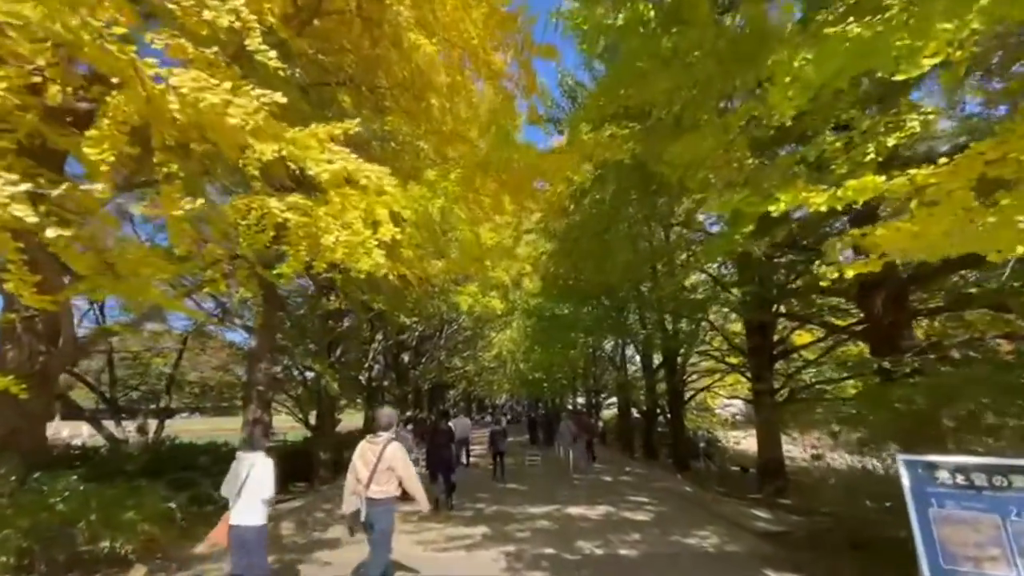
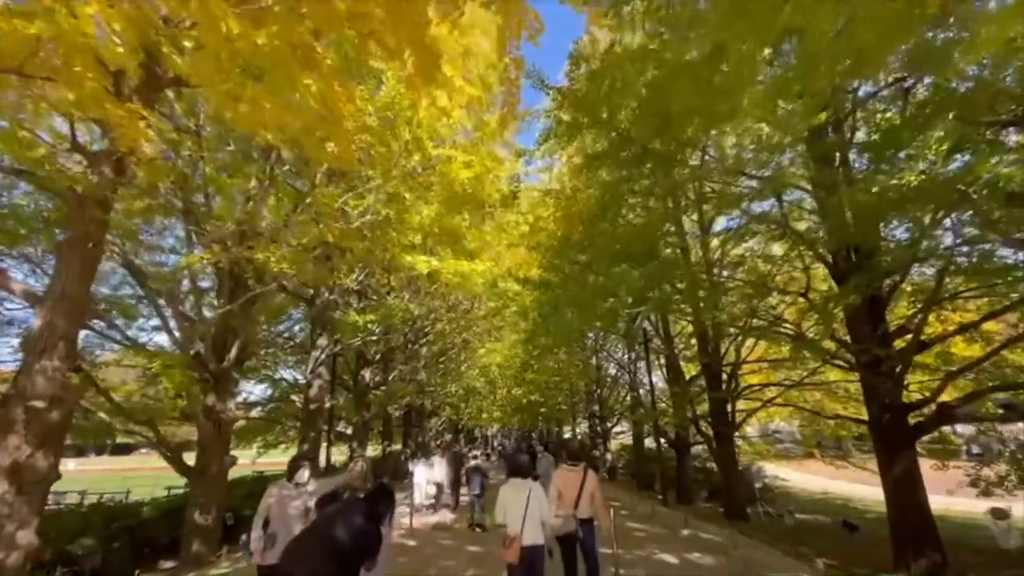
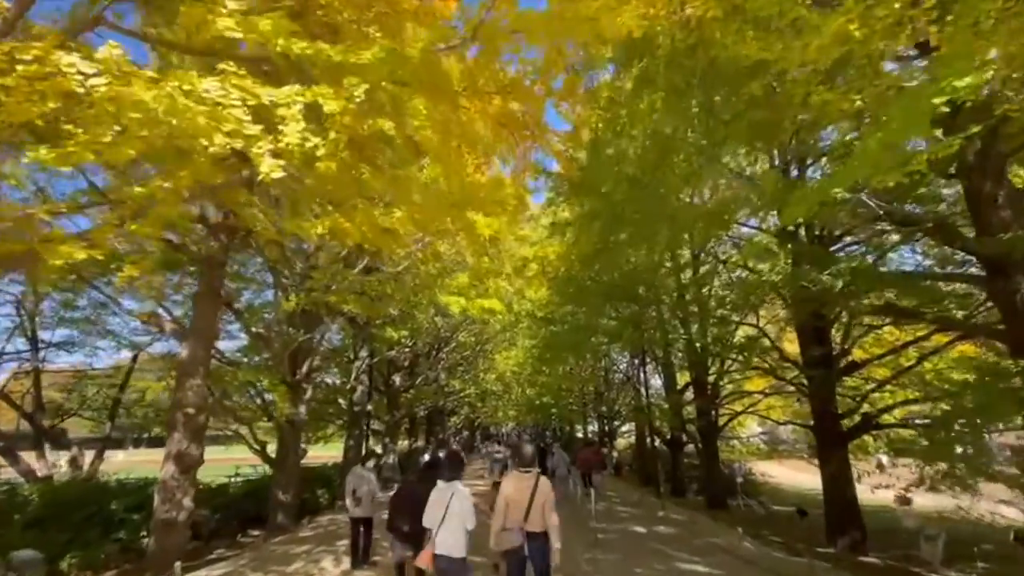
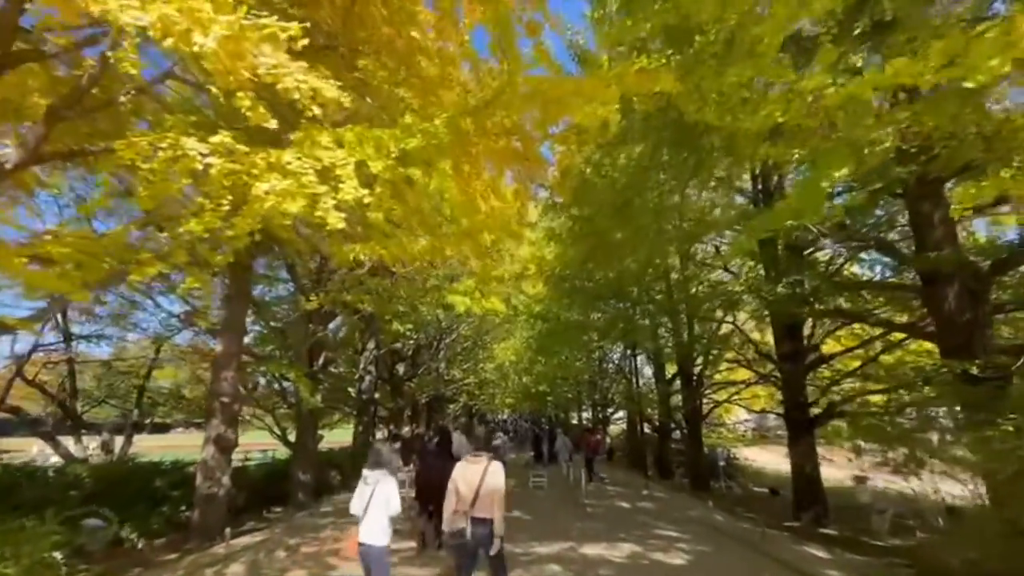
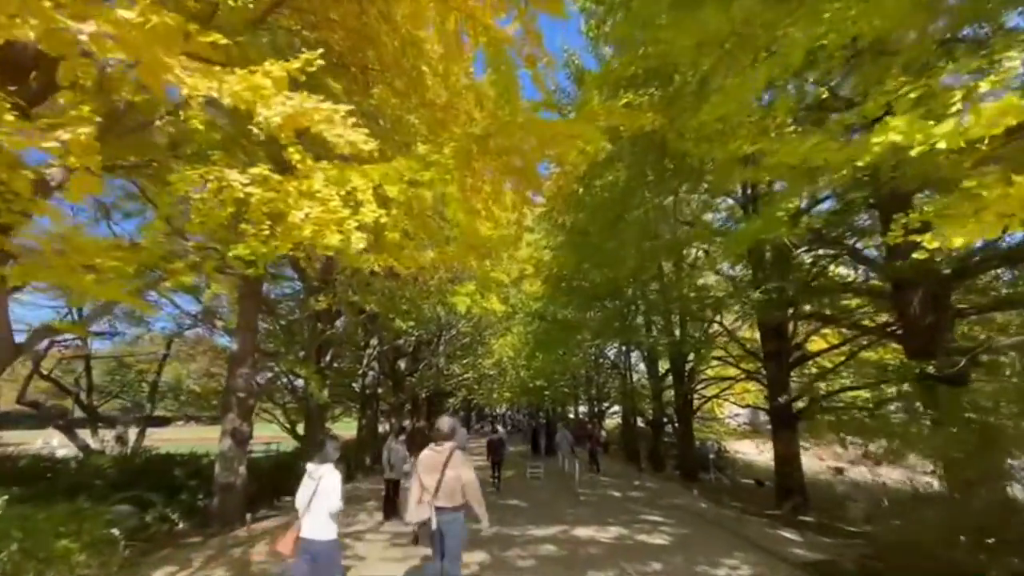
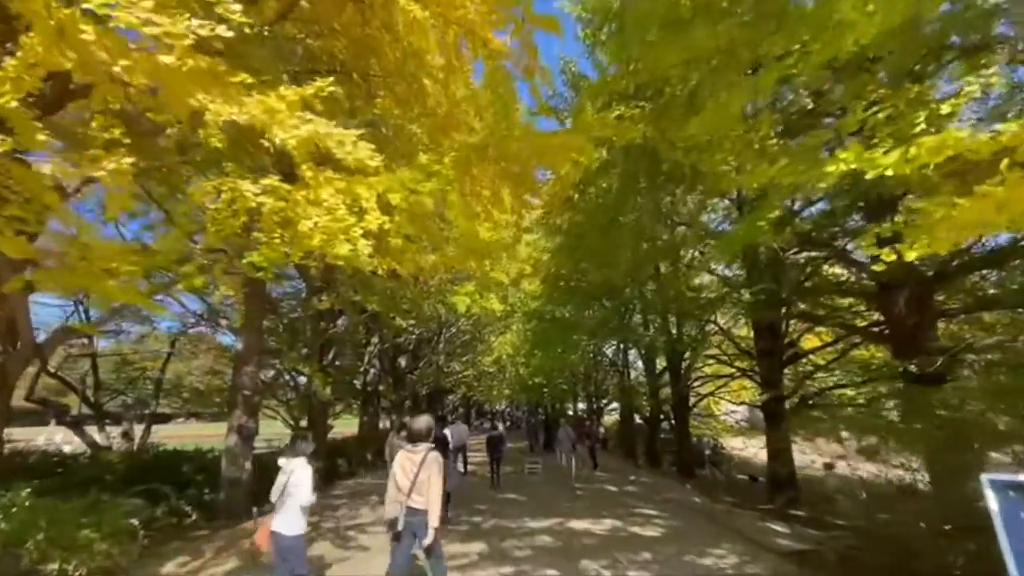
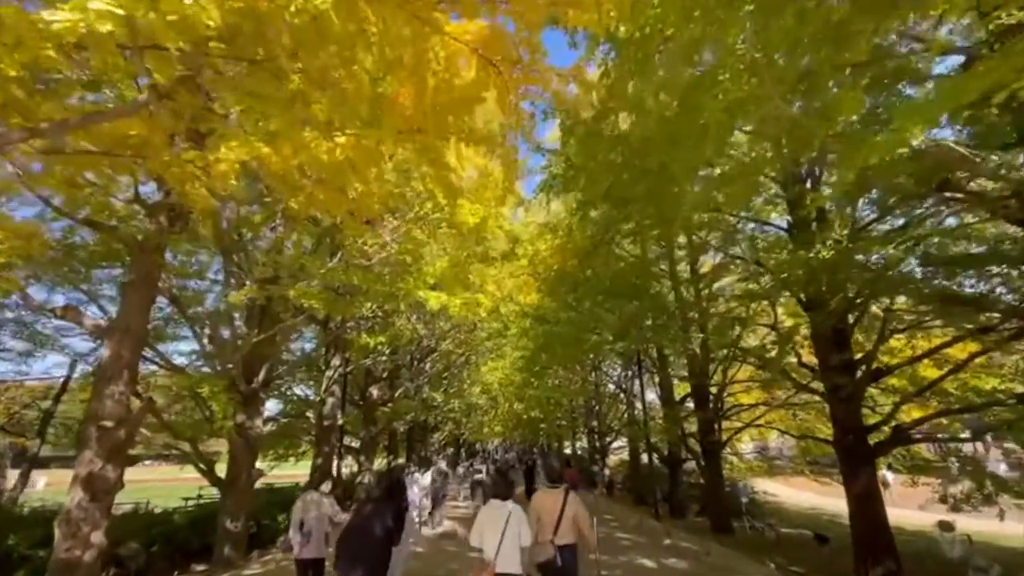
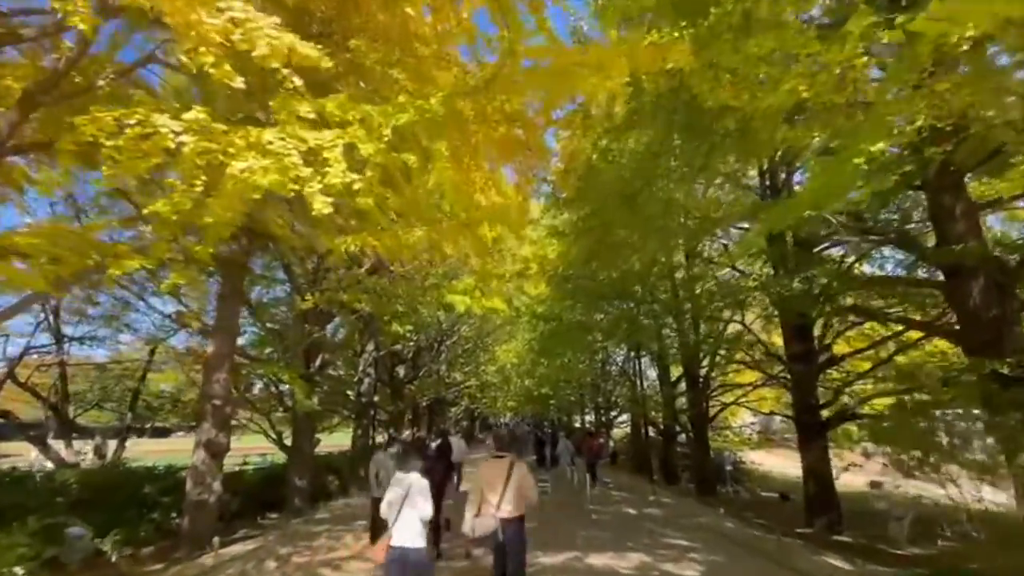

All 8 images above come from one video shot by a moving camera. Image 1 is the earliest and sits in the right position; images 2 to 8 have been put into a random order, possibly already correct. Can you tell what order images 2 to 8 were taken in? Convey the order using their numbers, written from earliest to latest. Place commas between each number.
6, 5, 4, 8, 3, 7, 2
